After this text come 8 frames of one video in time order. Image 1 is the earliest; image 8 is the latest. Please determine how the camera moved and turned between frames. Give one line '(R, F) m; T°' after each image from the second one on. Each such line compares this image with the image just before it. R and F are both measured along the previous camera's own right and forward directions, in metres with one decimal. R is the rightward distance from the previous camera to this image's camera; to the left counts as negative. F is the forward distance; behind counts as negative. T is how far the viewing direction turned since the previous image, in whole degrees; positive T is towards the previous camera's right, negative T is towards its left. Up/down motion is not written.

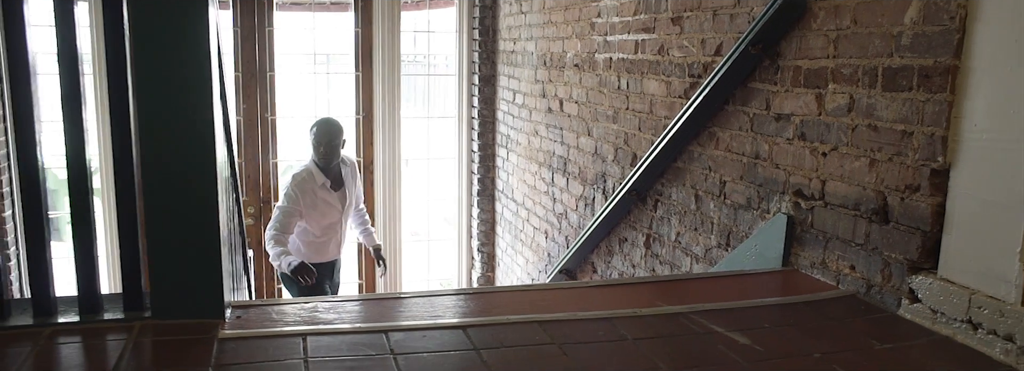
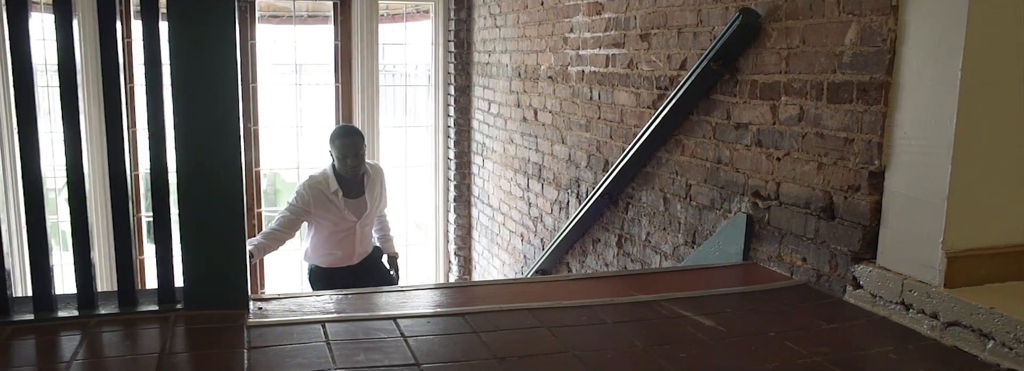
(-0.1, -0.2) m; +3°
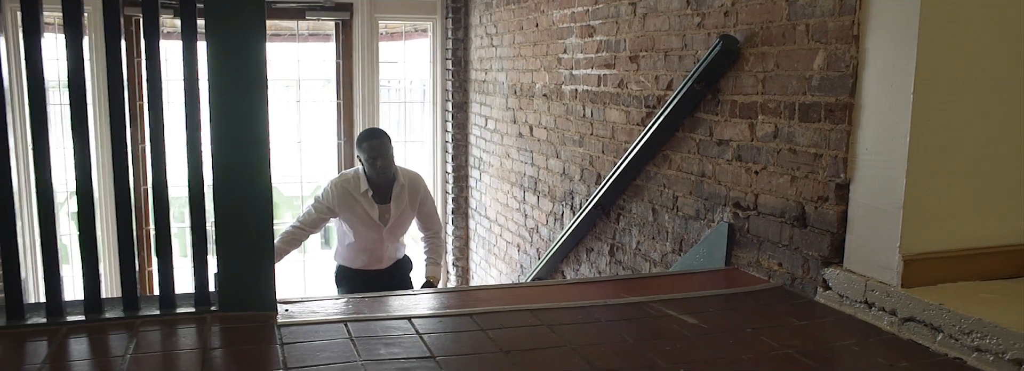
(0.0, -0.2) m; +1°
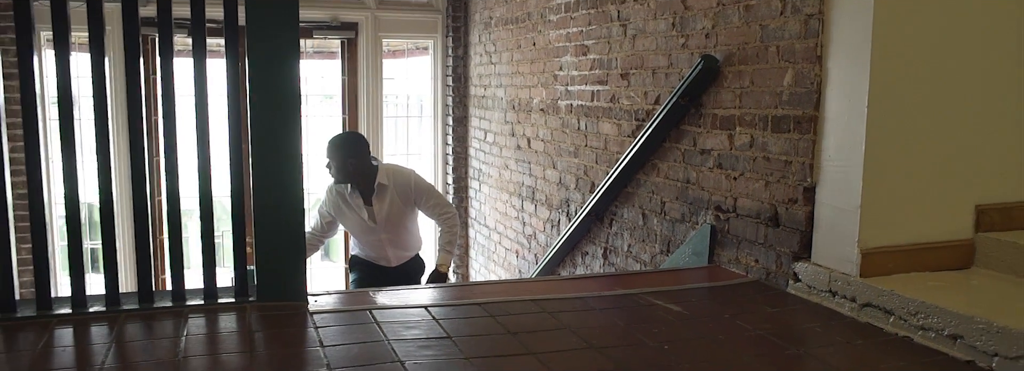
(0.0, -0.3) m; 0°
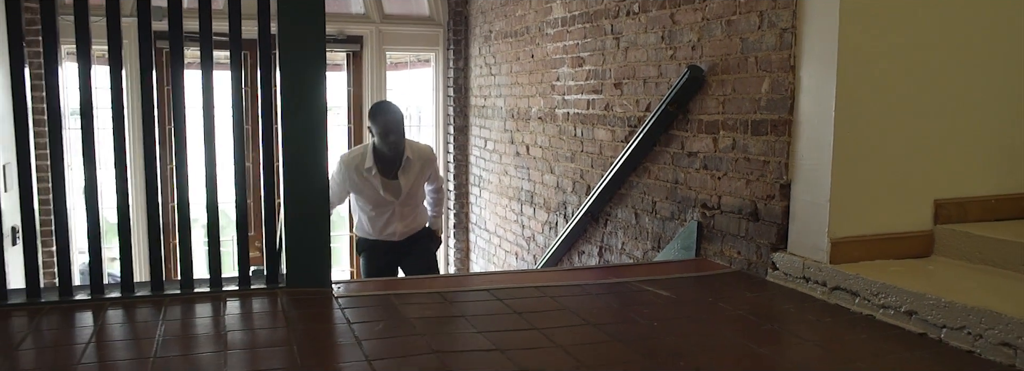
(0.0, -0.3) m; 0°
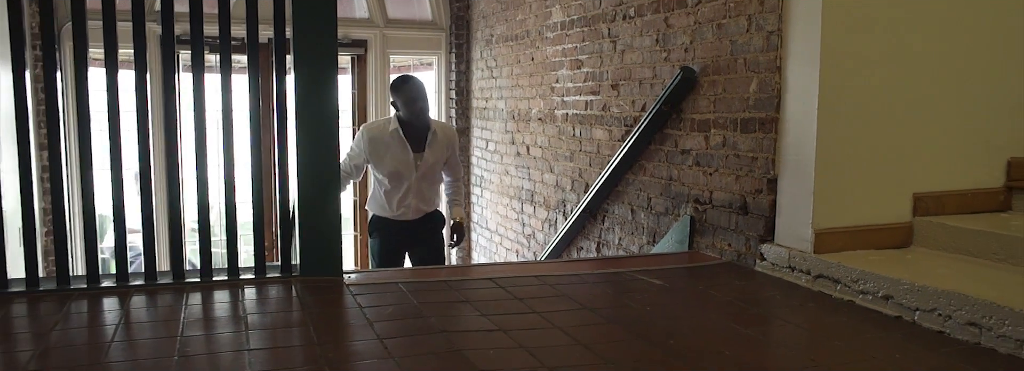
(0.0, -0.1) m; 0°
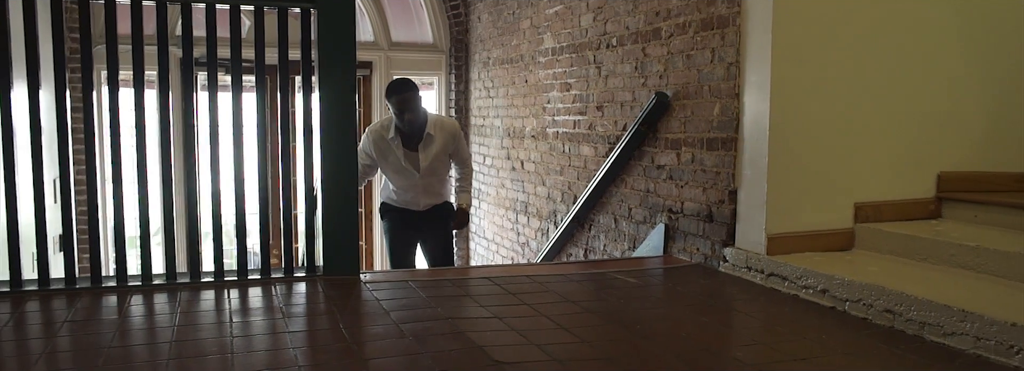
(0.0, -0.4) m; 0°
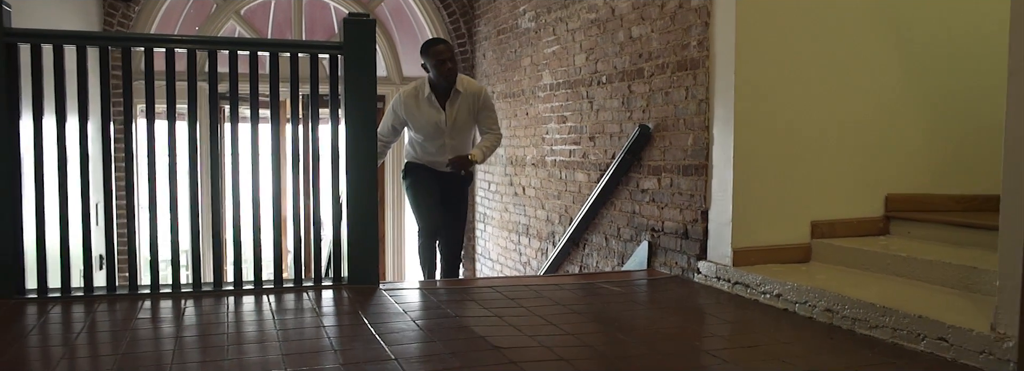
(0.0, -0.5) m; -1°
